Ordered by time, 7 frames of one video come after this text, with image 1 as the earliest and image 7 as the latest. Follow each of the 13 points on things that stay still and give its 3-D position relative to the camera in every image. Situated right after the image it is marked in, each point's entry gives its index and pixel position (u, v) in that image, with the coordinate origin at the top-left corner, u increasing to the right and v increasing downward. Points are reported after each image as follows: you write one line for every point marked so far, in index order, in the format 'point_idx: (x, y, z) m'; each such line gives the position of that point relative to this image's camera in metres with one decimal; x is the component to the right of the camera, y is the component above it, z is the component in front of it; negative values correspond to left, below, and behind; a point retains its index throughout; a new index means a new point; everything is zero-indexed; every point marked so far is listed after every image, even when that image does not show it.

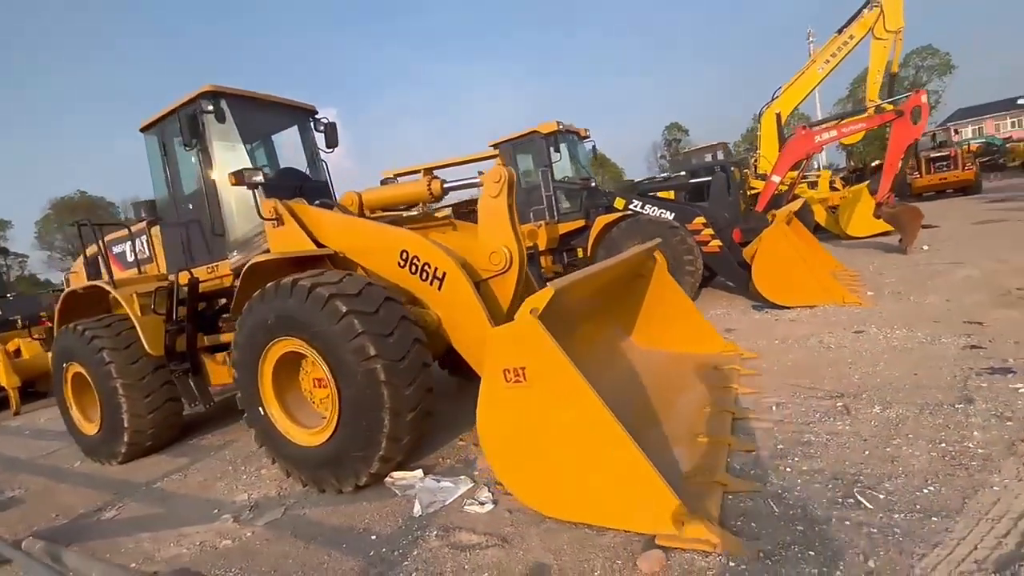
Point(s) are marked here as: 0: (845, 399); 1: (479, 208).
0: (+2.2, -0.7, +3.2) m
1: (-0.3, +0.6, +3.7) m
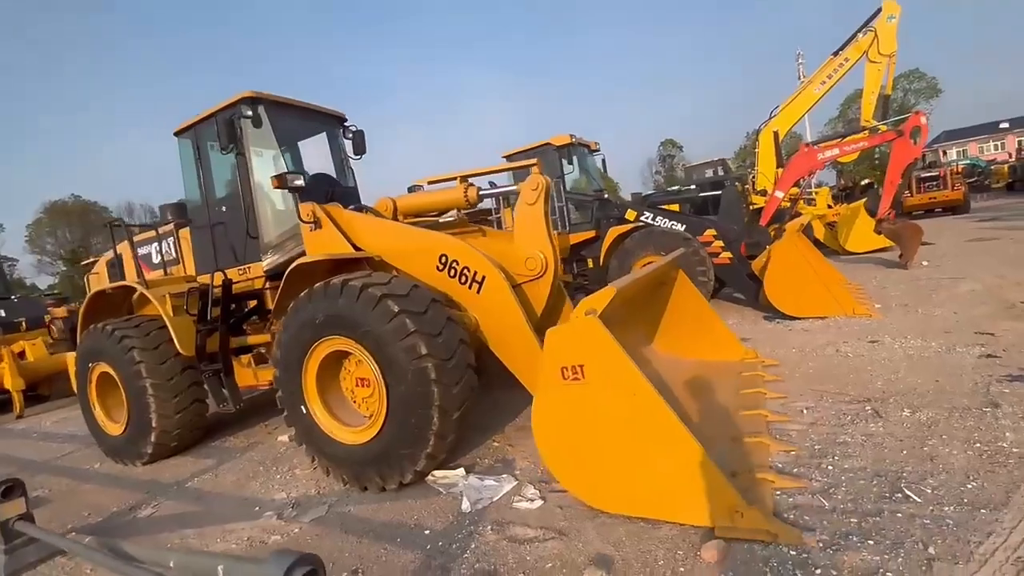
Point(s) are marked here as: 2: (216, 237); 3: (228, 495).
0: (+2.5, -0.8, +3.3) m
1: (0.0, +0.6, +3.8) m
2: (-3.0, +0.5, +4.8) m
3: (-2.2, -1.6, +3.7) m
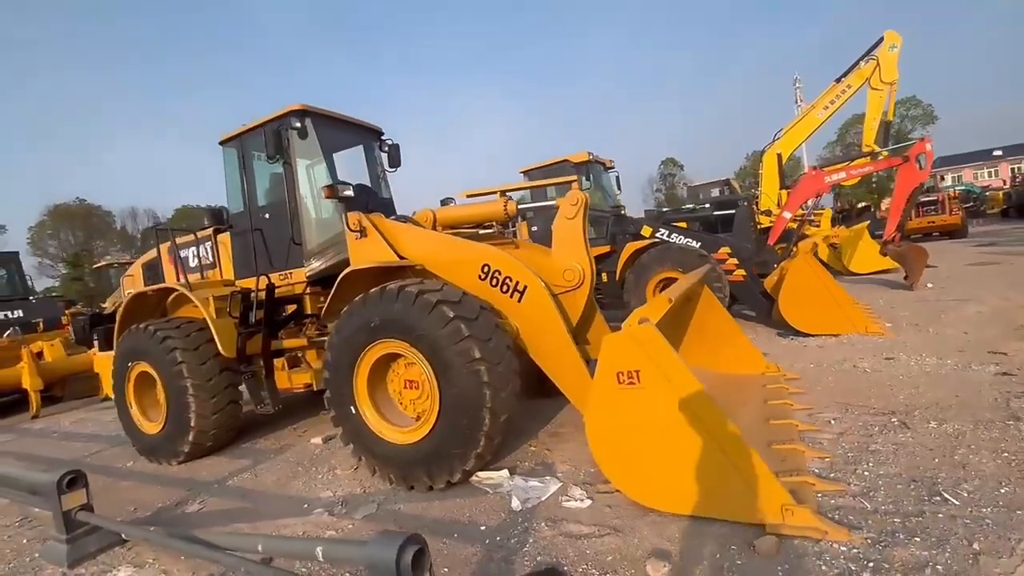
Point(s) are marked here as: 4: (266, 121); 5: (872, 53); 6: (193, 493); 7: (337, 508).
0: (+2.8, -0.9, +3.5) m
1: (+0.4, +0.5, +4.0) m
2: (-2.7, +0.5, +5.0) m
3: (-1.9, -1.6, +3.8) m
4: (-2.7, +1.6, +4.9) m
5: (+11.7, +7.7, +15.6) m
6: (-2.6, -1.7, +4.0) m
7: (-1.2, -1.5, +3.3) m
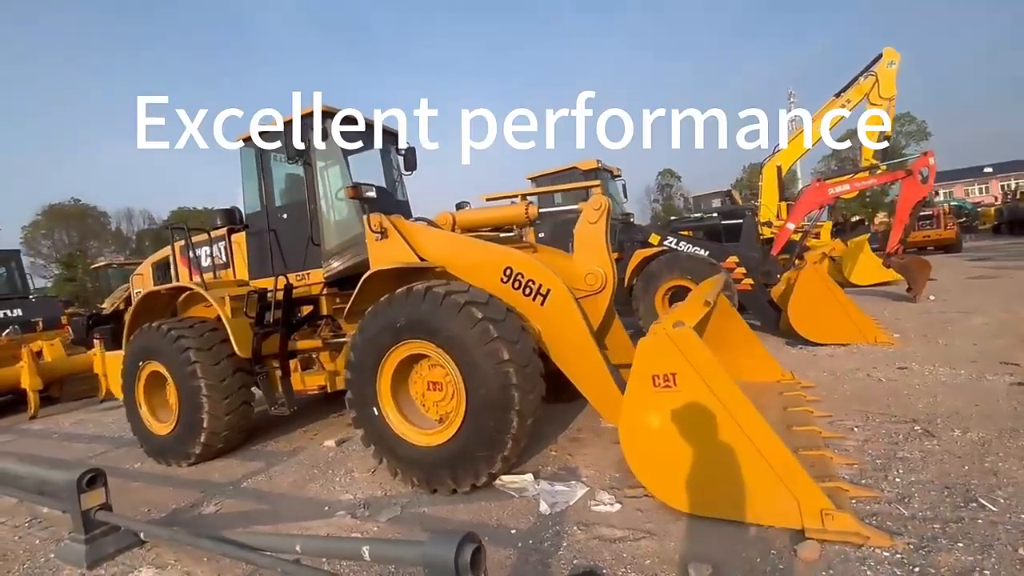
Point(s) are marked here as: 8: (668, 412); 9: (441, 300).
0: (+3.0, -1.0, +3.5) m
1: (+0.6, +0.5, +4.0) m
2: (-2.5, +0.5, +5.0) m
3: (-1.7, -1.6, +3.7) m
4: (-2.5, +1.6, +4.9) m
5: (+11.9, +7.3, +15.8) m
6: (-2.5, -1.7, +3.9) m
7: (-1.0, -1.5, +3.3) m
8: (+0.8, -0.7, +2.6) m
9: (-0.5, -0.1, +3.2) m
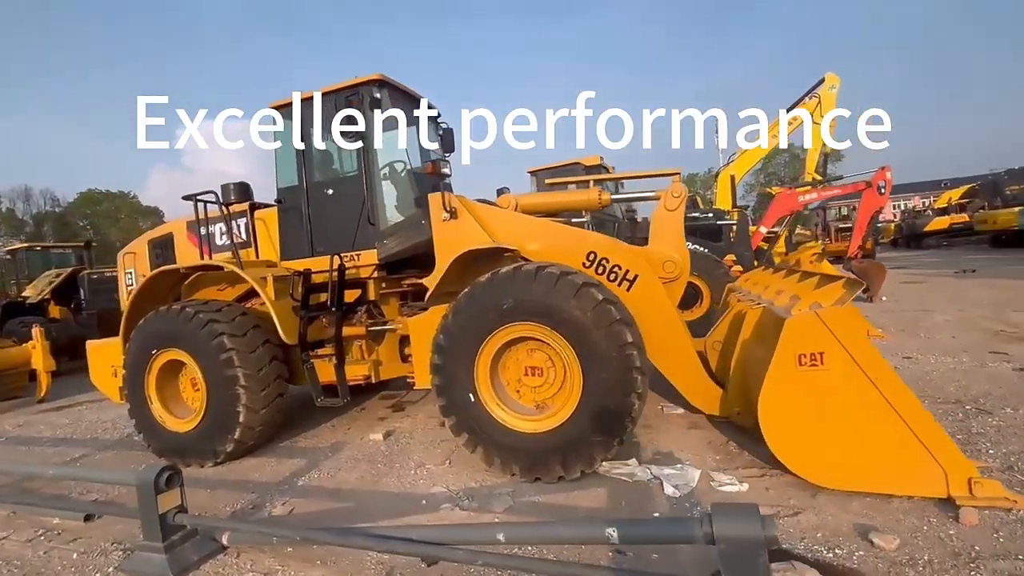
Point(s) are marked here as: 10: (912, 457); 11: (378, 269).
0: (+3.7, -0.9, +3.8) m
1: (+1.2, +0.6, +4.0) m
2: (-1.9, +0.6, +4.6) m
3: (-1.0, -1.4, +3.4) m
4: (-1.9, +1.8, +4.5) m
5: (+11.0, +7.1, +17.3) m
6: (-1.8, -1.5, +3.5) m
7: (-0.3, -1.4, +3.1) m
8: (+1.7, -0.6, +2.6) m
9: (+0.3, 0.0, +3.1) m
10: (+2.1, -0.9, +2.5) m
11: (-1.3, +0.2, +4.5) m
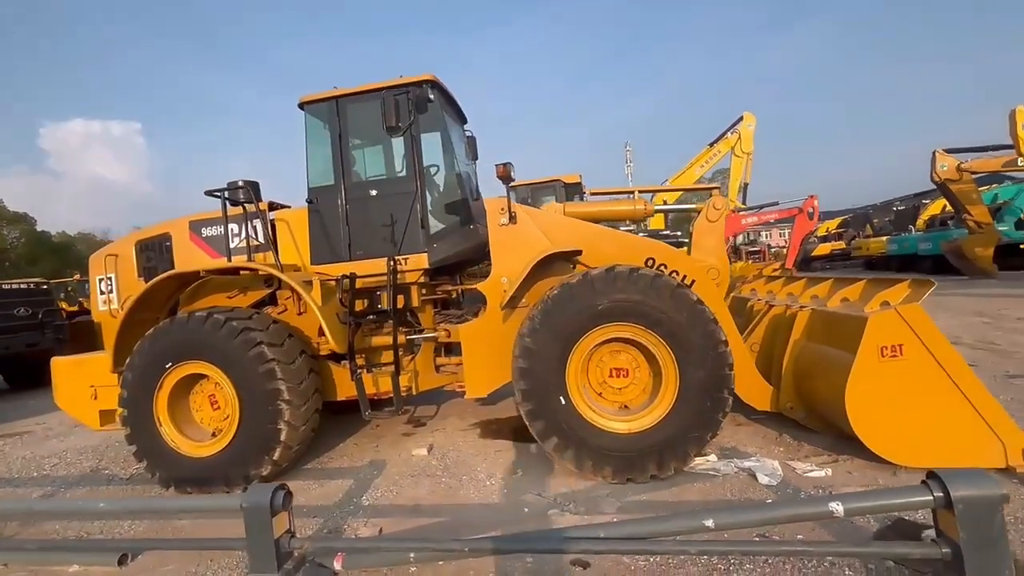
0: (+4.1, -1.0, +4.5) m
1: (+1.7, +0.5, +4.3) m
2: (-1.5, +0.6, +4.3) m
3: (-0.4, -1.5, +3.2) m
4: (-1.4, +1.7, +4.3) m
5: (+9.0, +6.5, +19.3) m
6: (-1.2, -1.5, +3.2) m
7: (+0.4, -1.4, +3.0) m
8: (+2.4, -0.6, +3.0) m
9: (+0.9, 0.0, +3.2) m
10: (+2.8, -0.9, +2.9) m
11: (-0.8, +0.1, +4.3) m
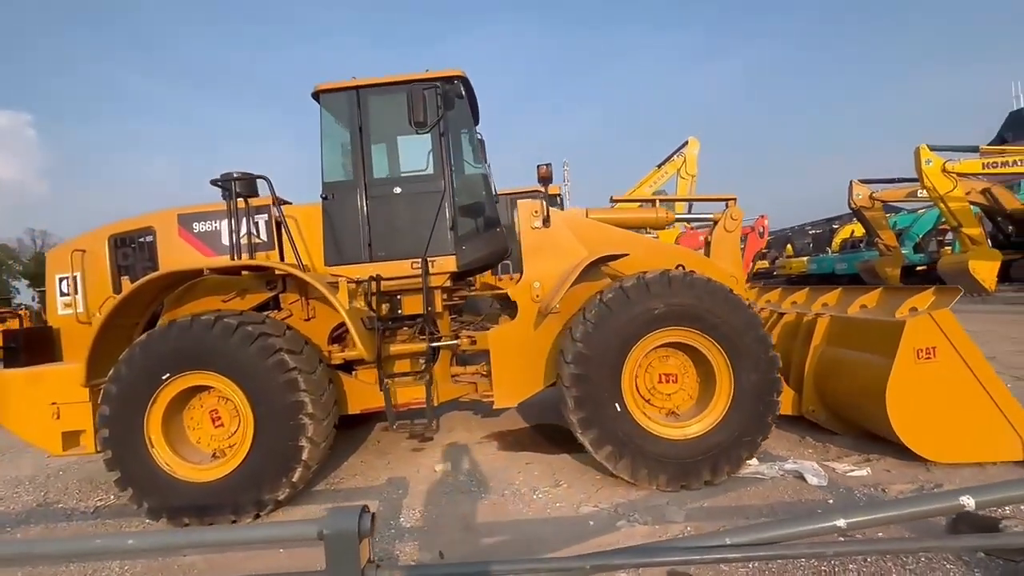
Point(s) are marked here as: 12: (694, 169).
0: (+4.3, -1.1, +4.9) m
1: (+1.9, +0.5, +4.4) m
2: (-1.3, +0.6, +4.0) m
3: (-0.1, -1.5, +3.0) m
4: (-1.2, +1.7, +4.0) m
5: (+7.2, +5.9, +20.4) m
6: (-0.8, -1.5, +2.8) m
7: (+0.7, -1.4, +2.9) m
8: (+2.8, -0.6, +3.2) m
9: (+1.3, 0.0, +3.2) m
10: (+3.2, -0.9, +3.1) m
11: (-0.6, +0.1, +4.1) m
12: (+6.7, +4.3, +17.4) m
